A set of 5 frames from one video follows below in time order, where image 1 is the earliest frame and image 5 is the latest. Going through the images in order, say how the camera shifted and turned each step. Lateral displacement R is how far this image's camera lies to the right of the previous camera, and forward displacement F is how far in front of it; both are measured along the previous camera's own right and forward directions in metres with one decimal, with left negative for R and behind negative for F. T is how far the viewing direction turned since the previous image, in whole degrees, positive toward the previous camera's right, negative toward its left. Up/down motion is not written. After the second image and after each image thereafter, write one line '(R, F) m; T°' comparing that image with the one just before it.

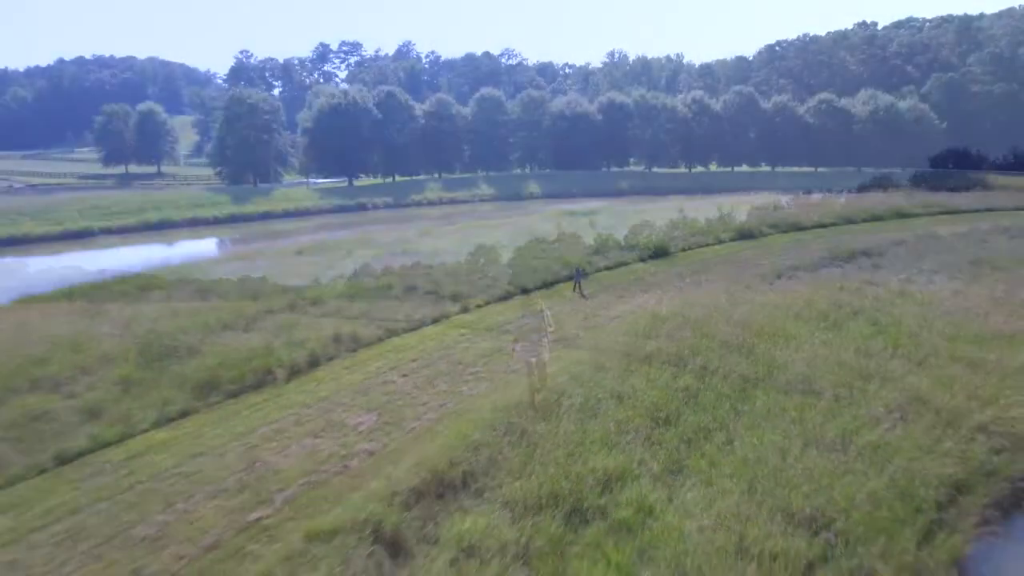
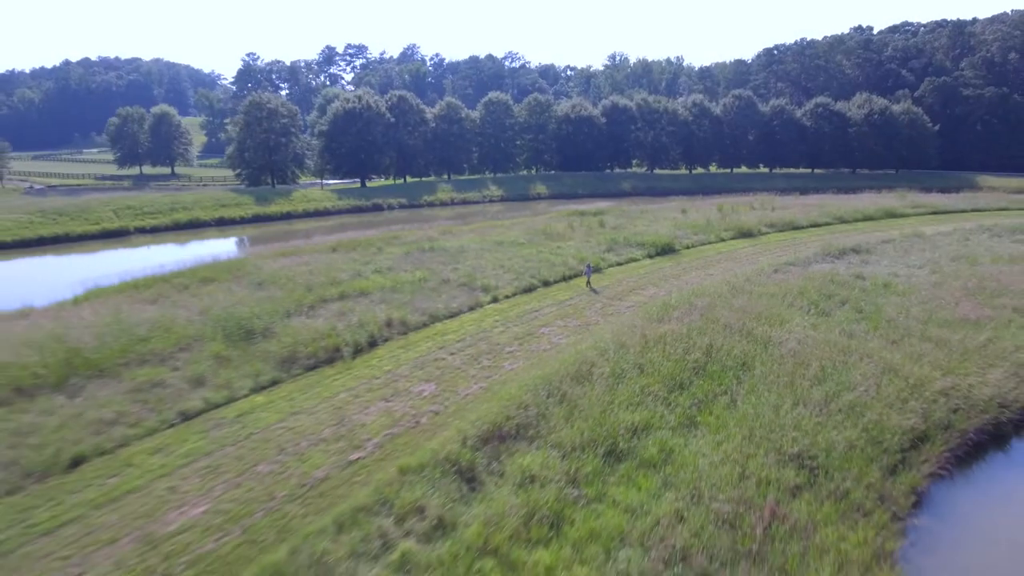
(-0.6, -1.7) m; 0°
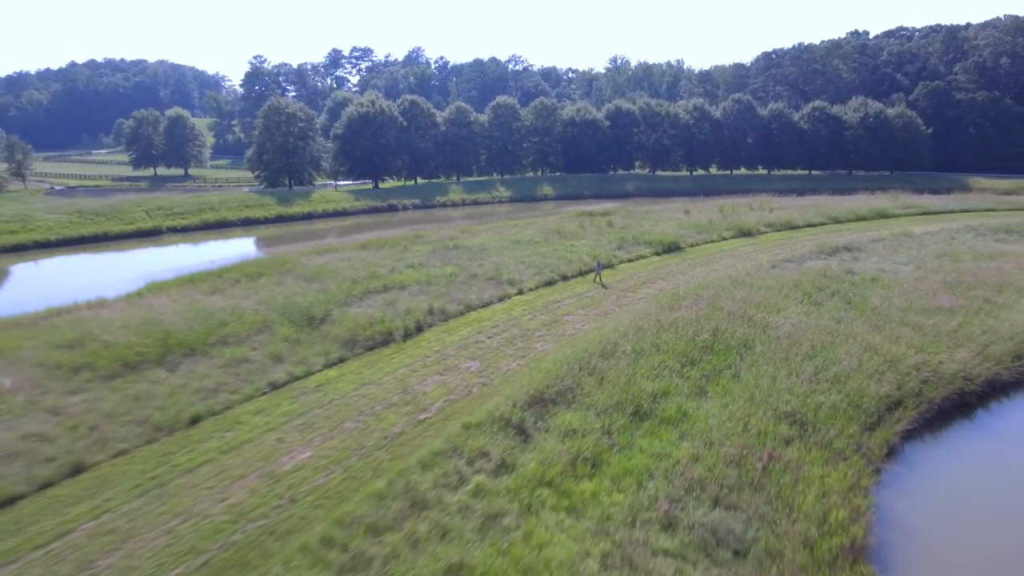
(-0.6, -1.8) m; 0°
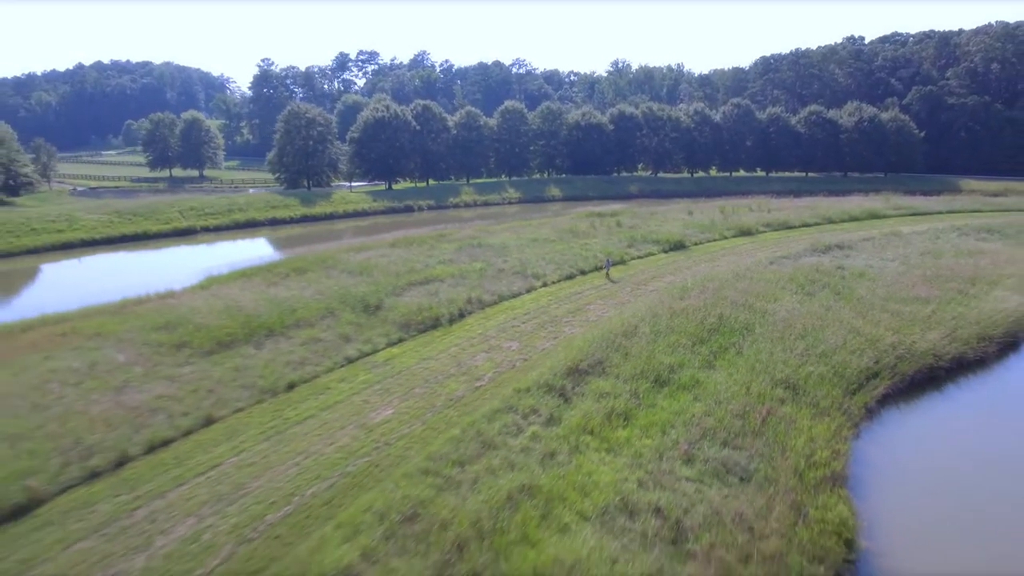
(-0.8, -2.1) m; 0°
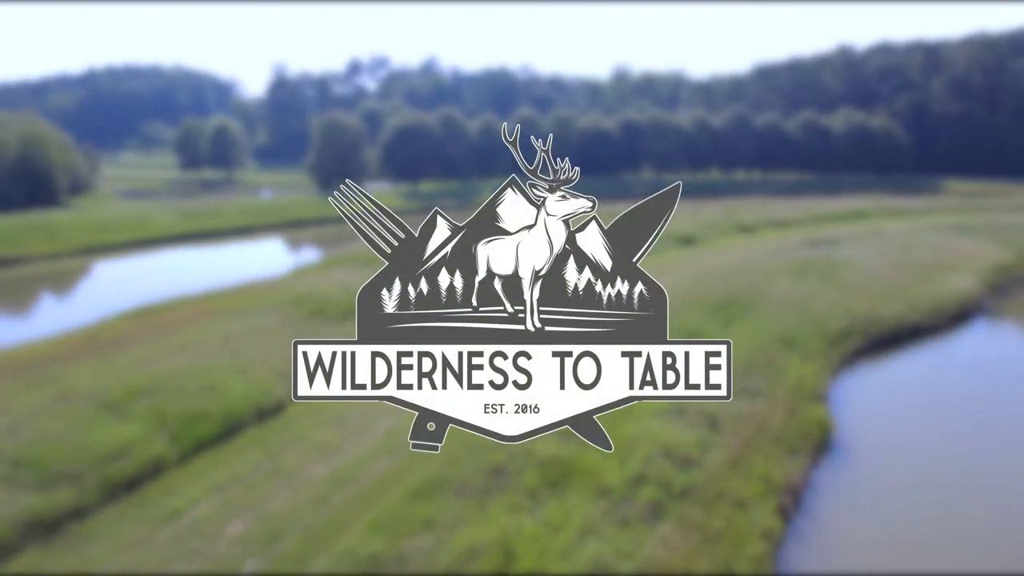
(-1.6, -4.1) m; 0°
